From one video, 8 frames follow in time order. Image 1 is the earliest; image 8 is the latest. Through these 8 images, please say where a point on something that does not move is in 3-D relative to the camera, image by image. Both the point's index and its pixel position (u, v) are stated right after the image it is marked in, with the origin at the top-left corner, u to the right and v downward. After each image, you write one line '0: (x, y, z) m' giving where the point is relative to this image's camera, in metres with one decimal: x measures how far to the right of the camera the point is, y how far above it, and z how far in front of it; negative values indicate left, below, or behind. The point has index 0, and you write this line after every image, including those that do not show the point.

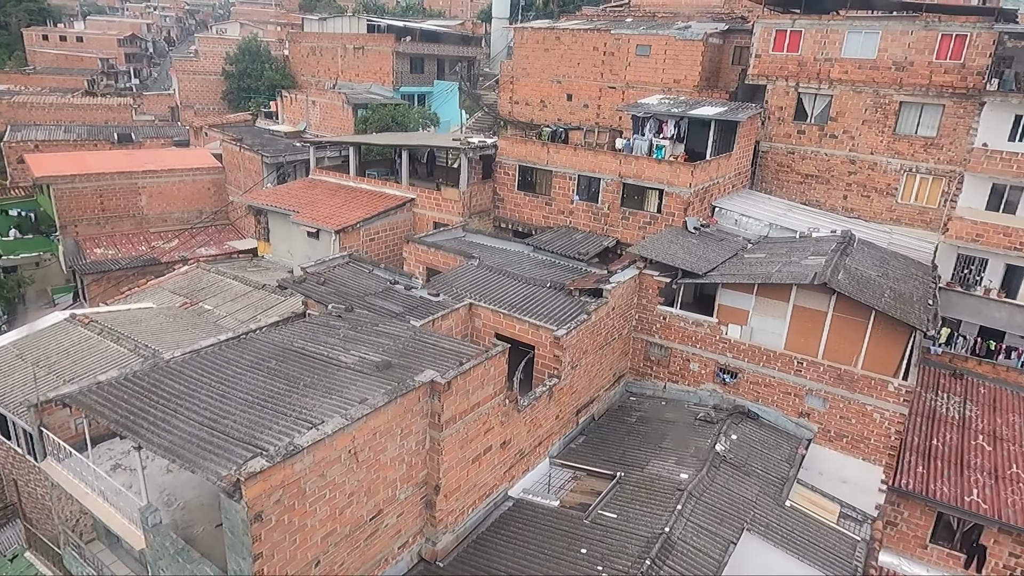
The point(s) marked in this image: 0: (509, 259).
0: (-0.1, +0.6, +14.5) m
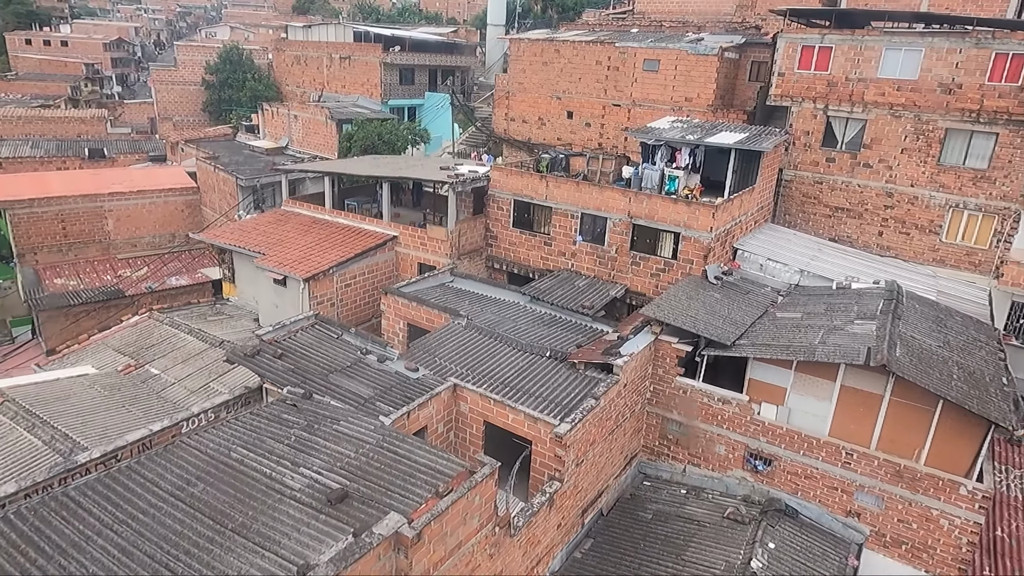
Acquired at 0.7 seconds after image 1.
0: (-0.2, -0.5, +12.6) m
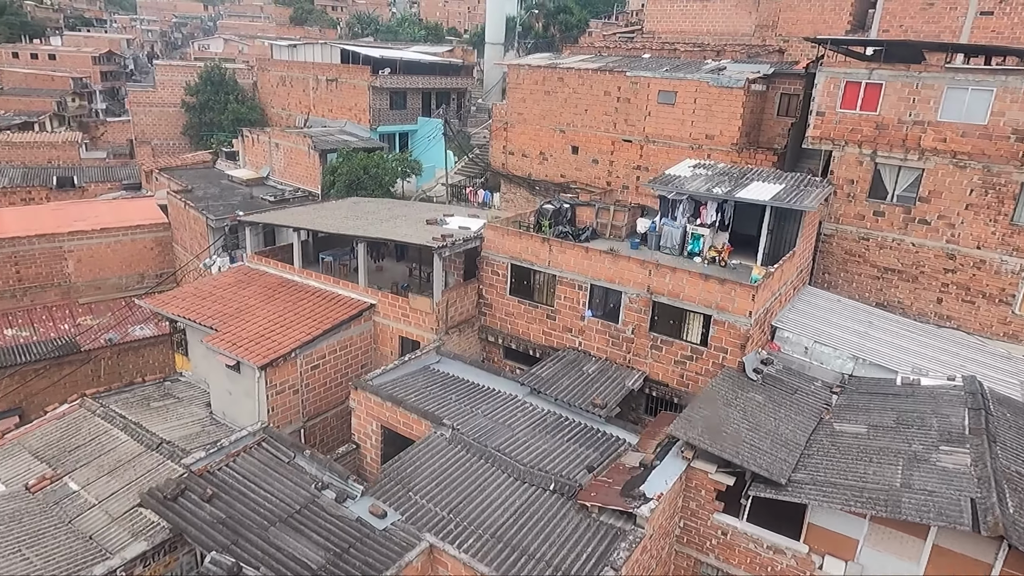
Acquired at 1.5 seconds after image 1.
0: (-0.3, -2.0, +10.4) m
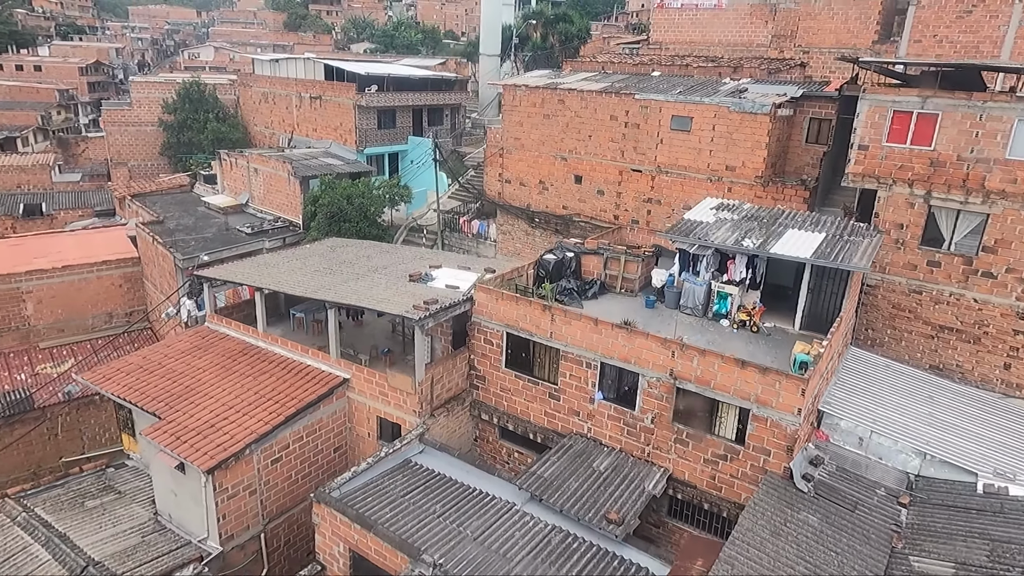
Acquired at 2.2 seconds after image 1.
0: (-0.3, -3.2, +8.5) m
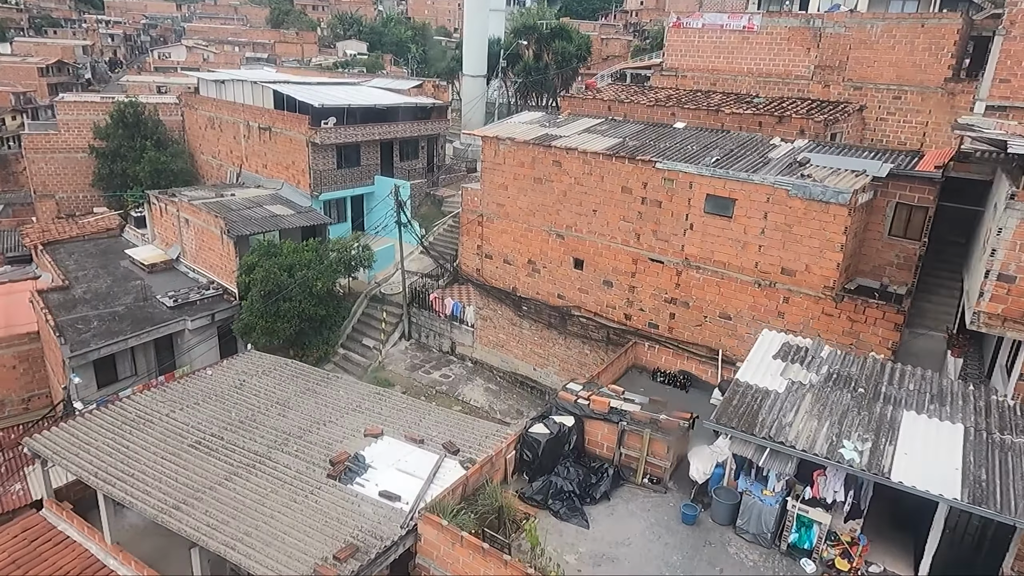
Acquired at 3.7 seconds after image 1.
0: (-0.7, -5.7, +4.5) m
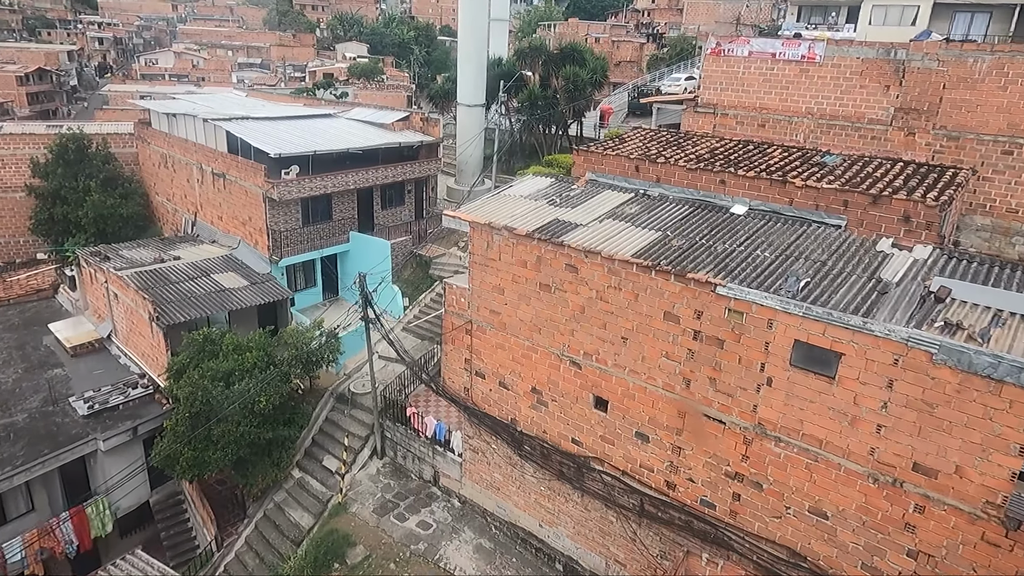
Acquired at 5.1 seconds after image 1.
0: (-0.8, -8.0, +0.8) m
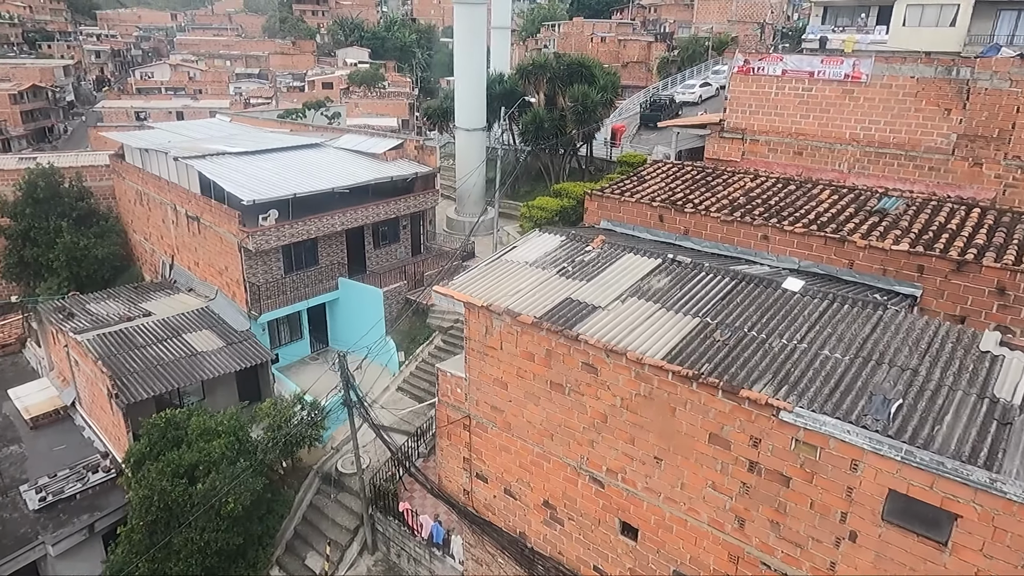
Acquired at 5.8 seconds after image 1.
0: (-0.7, -9.3, -1.0) m
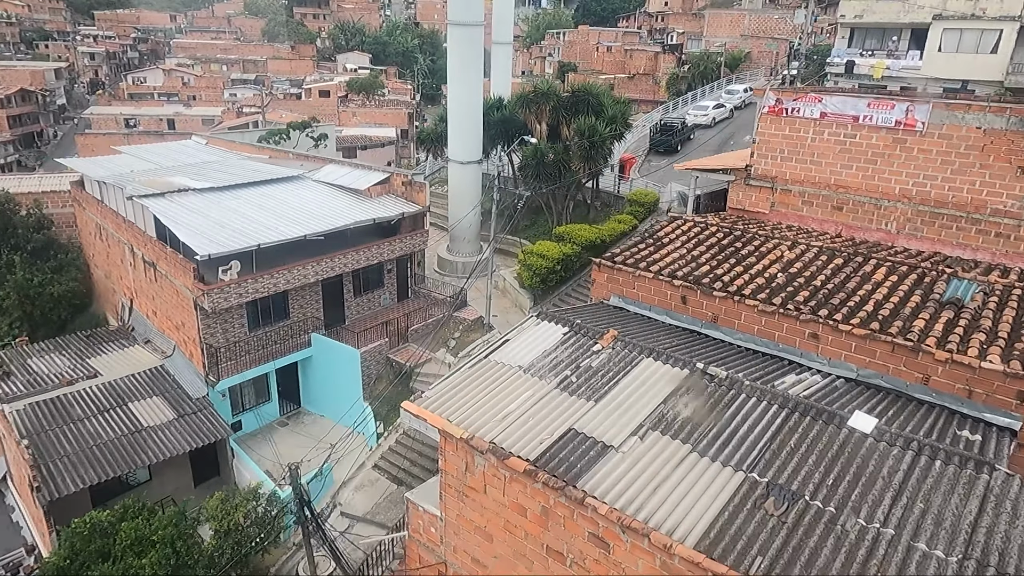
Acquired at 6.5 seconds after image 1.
0: (-1.0, -10.6, -2.9) m
